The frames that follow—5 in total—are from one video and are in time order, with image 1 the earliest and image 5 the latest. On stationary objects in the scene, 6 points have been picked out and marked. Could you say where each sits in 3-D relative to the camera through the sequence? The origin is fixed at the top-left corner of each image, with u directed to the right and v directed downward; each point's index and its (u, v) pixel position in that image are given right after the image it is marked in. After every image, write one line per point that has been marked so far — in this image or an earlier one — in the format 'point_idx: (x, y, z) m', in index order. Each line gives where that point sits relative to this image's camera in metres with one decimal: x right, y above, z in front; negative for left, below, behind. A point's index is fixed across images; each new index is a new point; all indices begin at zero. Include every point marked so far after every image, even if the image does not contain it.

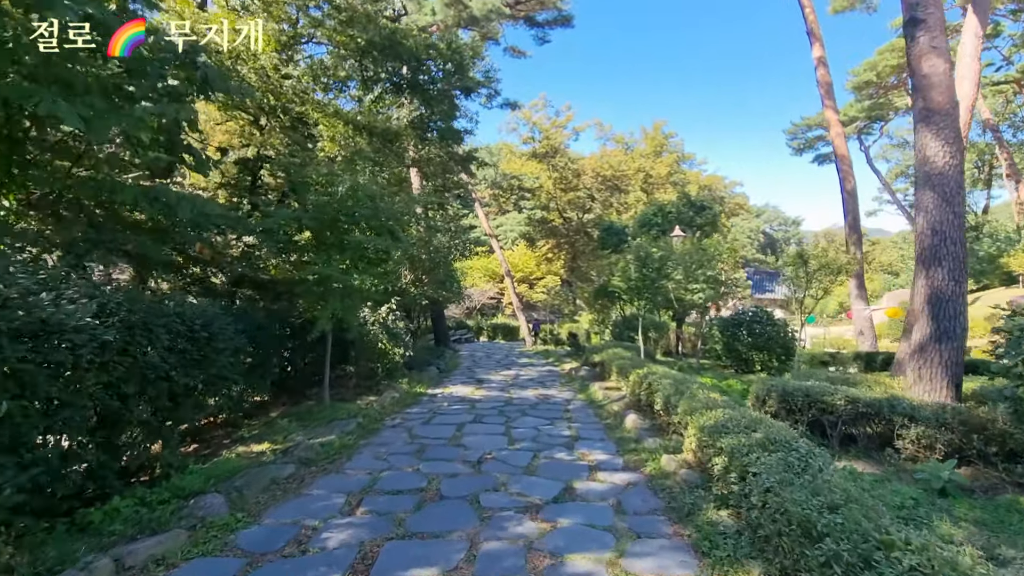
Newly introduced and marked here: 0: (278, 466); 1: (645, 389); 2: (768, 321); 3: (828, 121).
0: (-1.5, -1.2, +3.6) m
1: (+1.2, -0.9, +5.2) m
2: (+4.5, -0.6, +9.7) m
3: (+5.7, +3.0, +10.0) m
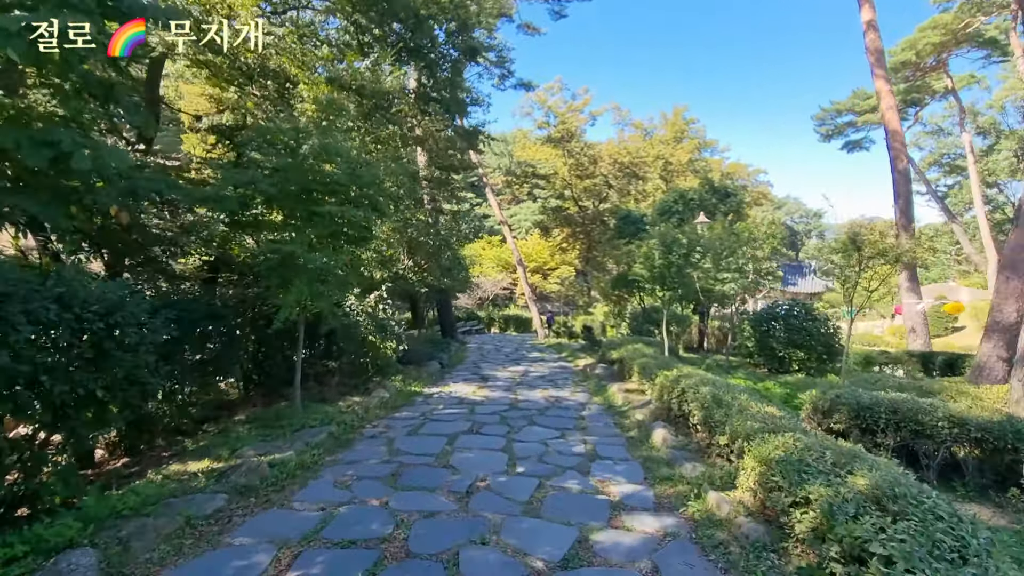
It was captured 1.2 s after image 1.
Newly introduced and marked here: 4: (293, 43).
0: (-1.5, -1.0, +2.8) m
1: (+1.3, -0.8, +4.3) m
2: (+4.6, -0.4, +8.7) m
3: (+5.9, +3.1, +9.0) m
4: (-2.7, +3.0, +6.8) m
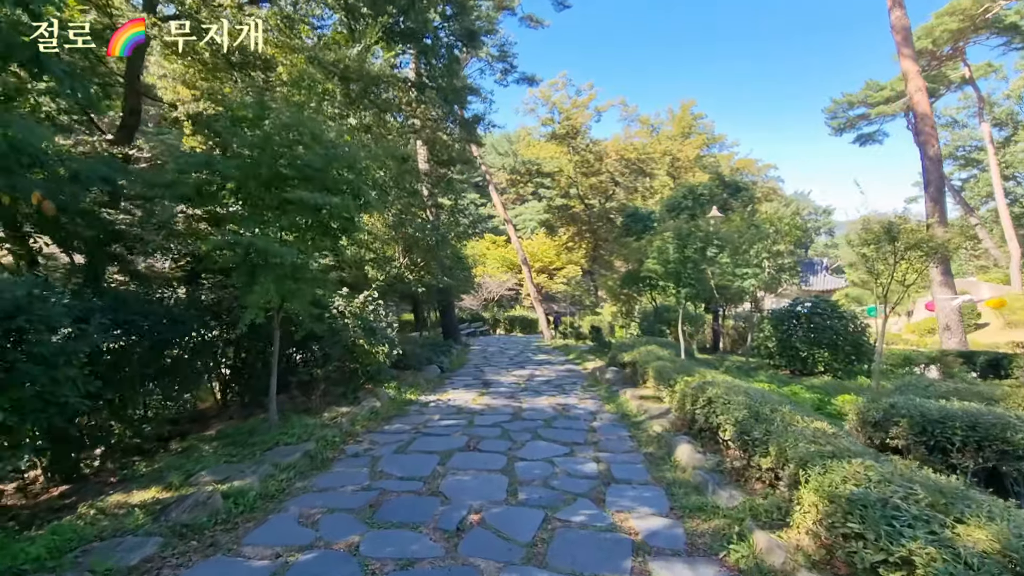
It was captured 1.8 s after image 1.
0: (-1.5, -1.0, +2.3) m
1: (+1.3, -0.8, +3.7) m
2: (+4.7, -0.4, +8.1) m
3: (+5.9, +3.2, +8.4) m
4: (-2.7, +3.0, +6.3) m
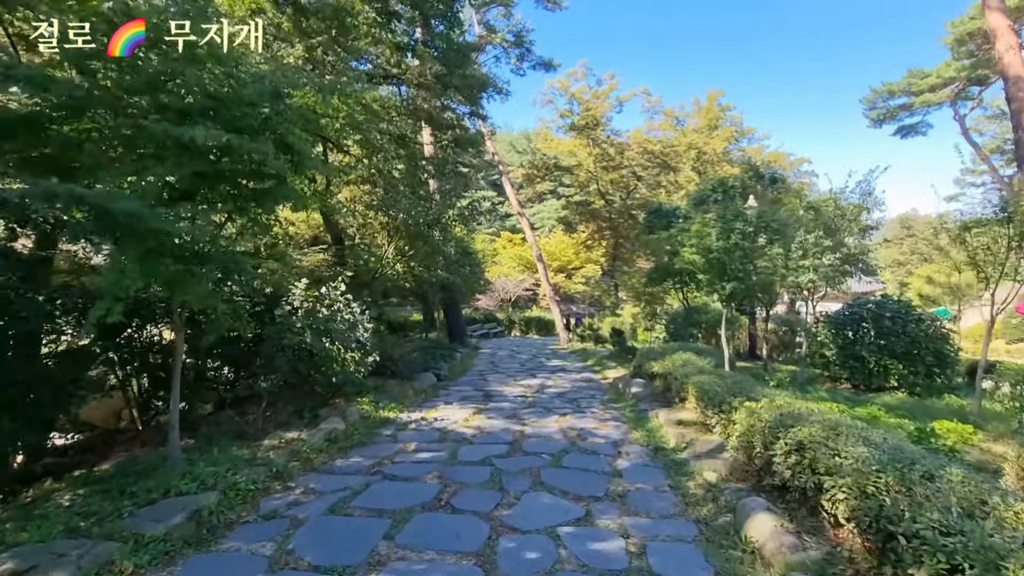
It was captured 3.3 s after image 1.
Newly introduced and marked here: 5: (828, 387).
0: (-1.7, -0.9, +1.1) m
1: (+1.2, -0.7, +2.5) m
2: (+4.7, -0.3, +6.7) m
3: (+6.0, +3.2, +7.0) m
4: (-2.6, +3.1, +5.2) m
5: (+3.8, -1.2, +6.7) m
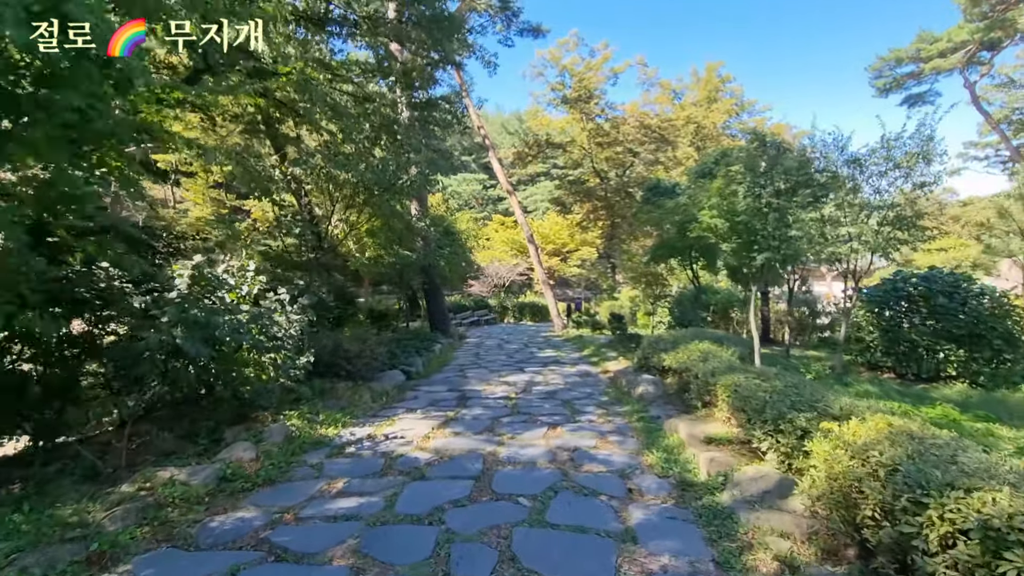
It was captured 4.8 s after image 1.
0: (-1.8, -0.9, 0.0) m
1: (+1.0, -0.6, +1.4) m
2: (+4.5, 0.0, +5.6) m
3: (+5.8, +3.6, +5.8) m
4: (-2.9, +3.2, +4.0) m
5: (+3.6, -0.9, +5.6) m
